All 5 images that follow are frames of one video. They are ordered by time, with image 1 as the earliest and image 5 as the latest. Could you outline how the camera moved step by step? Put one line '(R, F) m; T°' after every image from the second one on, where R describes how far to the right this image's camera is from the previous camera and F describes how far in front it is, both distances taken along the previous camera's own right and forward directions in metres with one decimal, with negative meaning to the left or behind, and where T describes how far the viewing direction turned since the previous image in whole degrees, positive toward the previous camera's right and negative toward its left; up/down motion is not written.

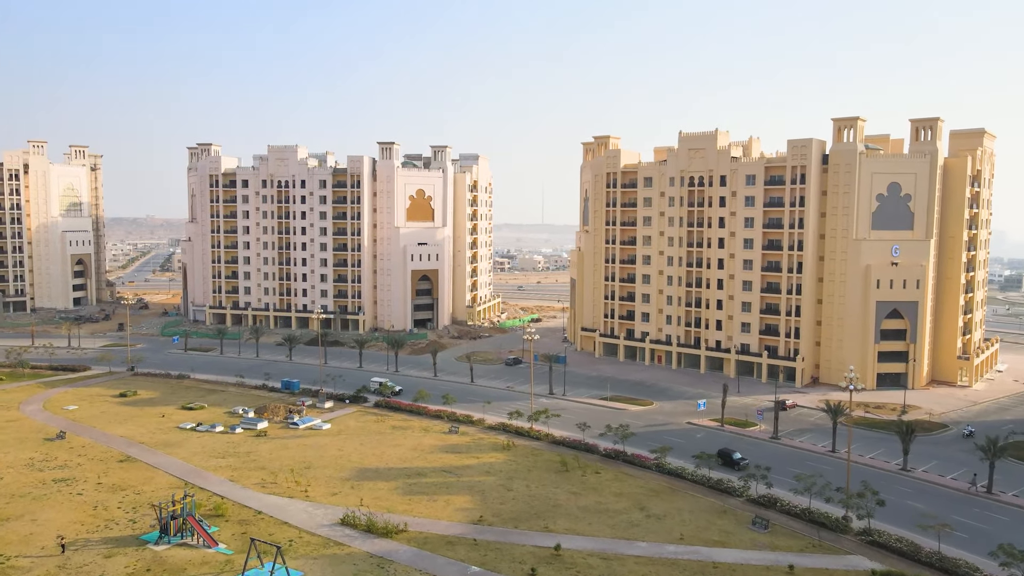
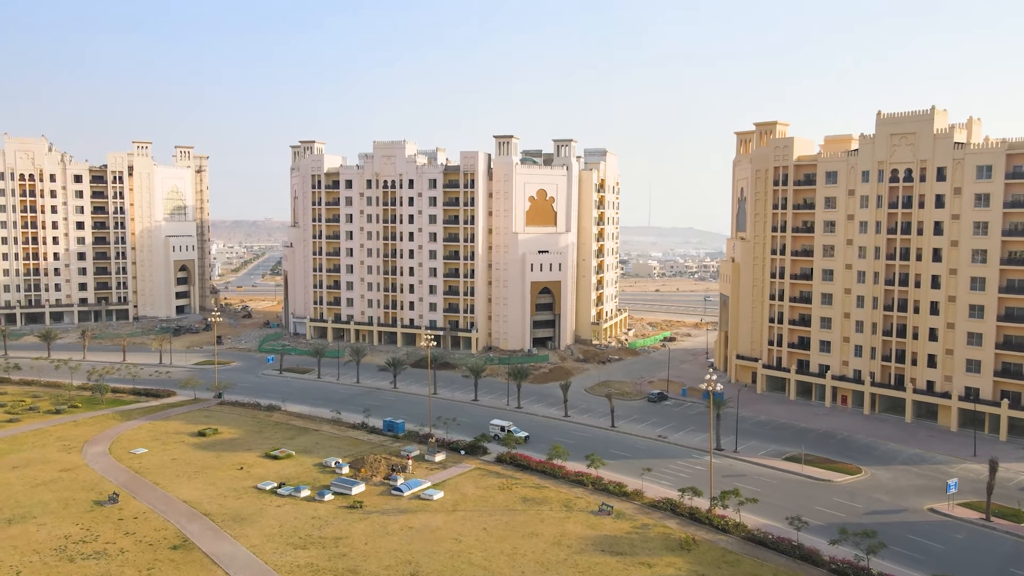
(-4.9, +17.0) m; -8°
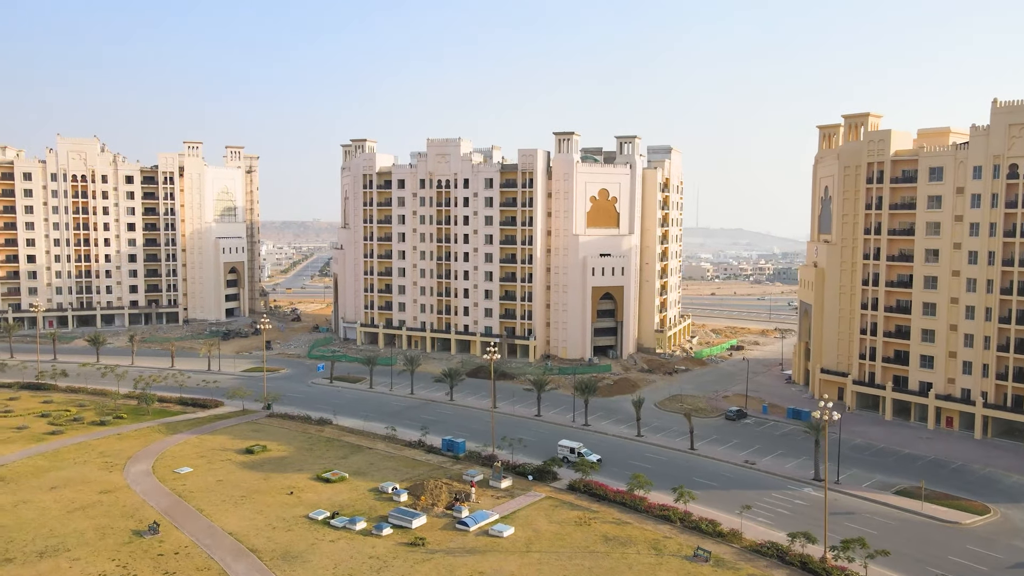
(-2.4, +5.9) m; -3°
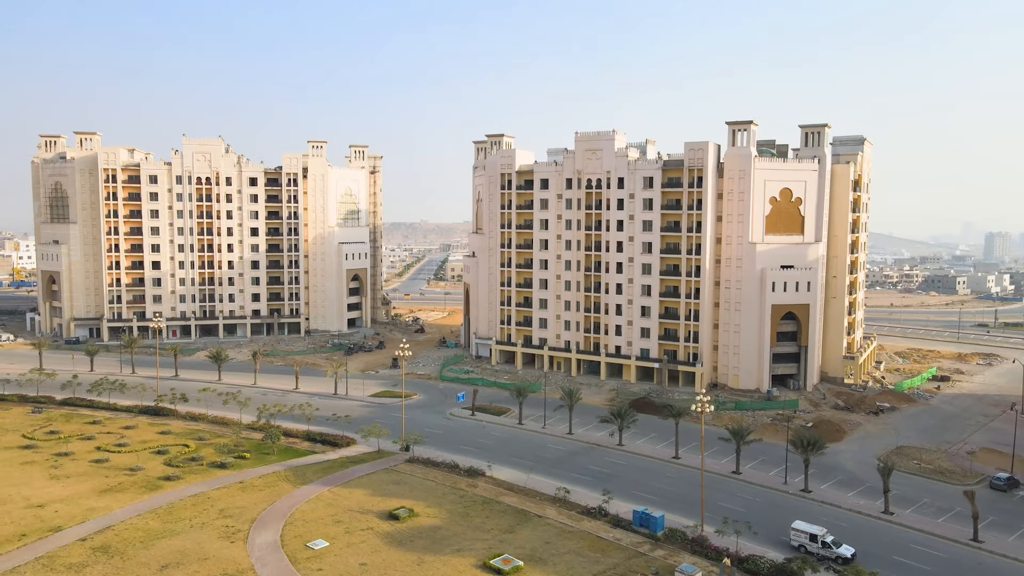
(-7.7, +13.9) m; -8°
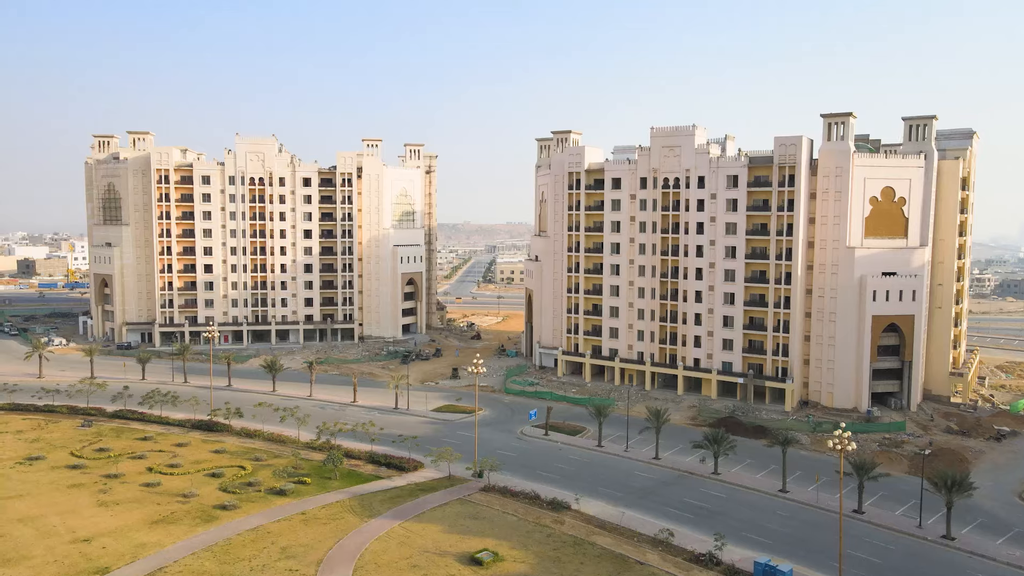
(-3.6, +6.5) m; -3°
